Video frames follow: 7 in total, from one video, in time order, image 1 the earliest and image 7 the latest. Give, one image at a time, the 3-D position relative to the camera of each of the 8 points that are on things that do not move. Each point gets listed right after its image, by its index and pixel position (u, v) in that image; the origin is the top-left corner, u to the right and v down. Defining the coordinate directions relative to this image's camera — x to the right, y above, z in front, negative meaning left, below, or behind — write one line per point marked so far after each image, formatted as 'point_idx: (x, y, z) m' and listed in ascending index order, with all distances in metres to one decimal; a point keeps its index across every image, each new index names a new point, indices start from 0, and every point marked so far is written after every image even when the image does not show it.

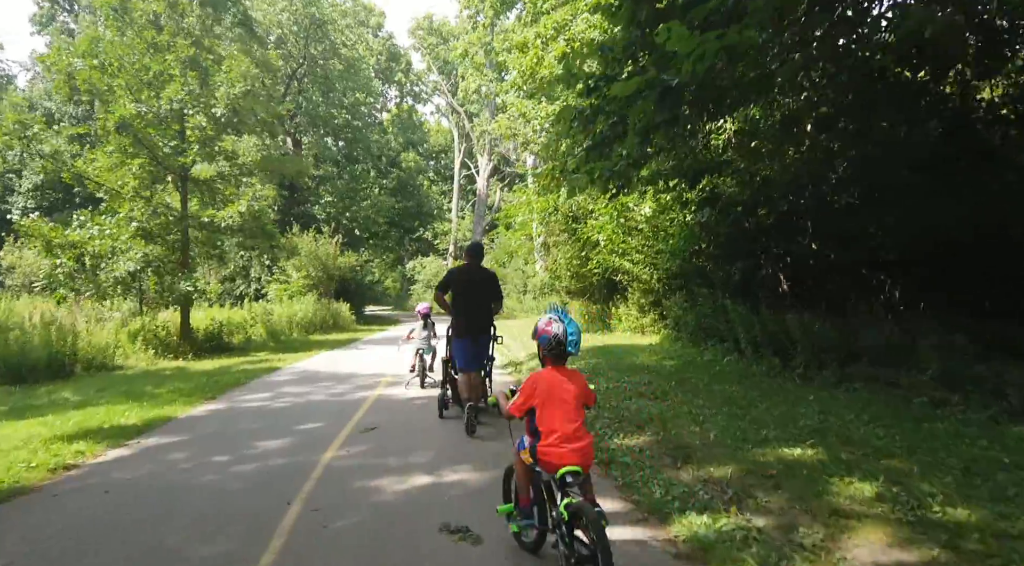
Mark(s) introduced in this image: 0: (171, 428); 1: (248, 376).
0: (-4.2, -1.8, +8.9) m
1: (-5.4, -1.9, +14.8) m
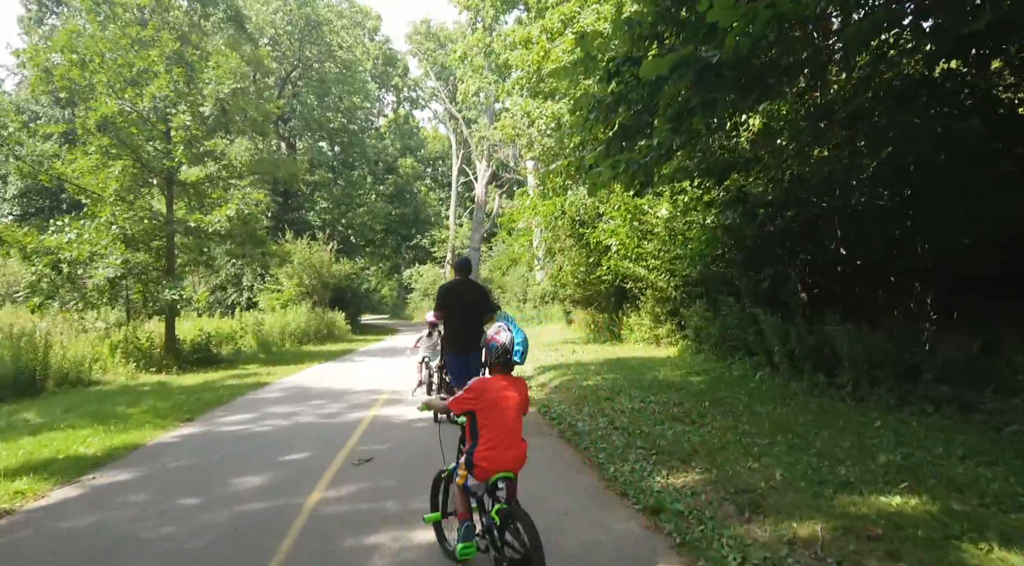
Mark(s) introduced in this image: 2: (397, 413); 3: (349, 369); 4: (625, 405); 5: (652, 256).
0: (-4.0, -1.9, +7.7) m
1: (-5.3, -2.1, +13.6) m
2: (-1.7, -1.9, +10.5) m
3: (-4.0, -2.1, +17.8) m
4: (+1.5, -1.6, +9.3) m
5: (+3.1, +0.6, +15.7) m
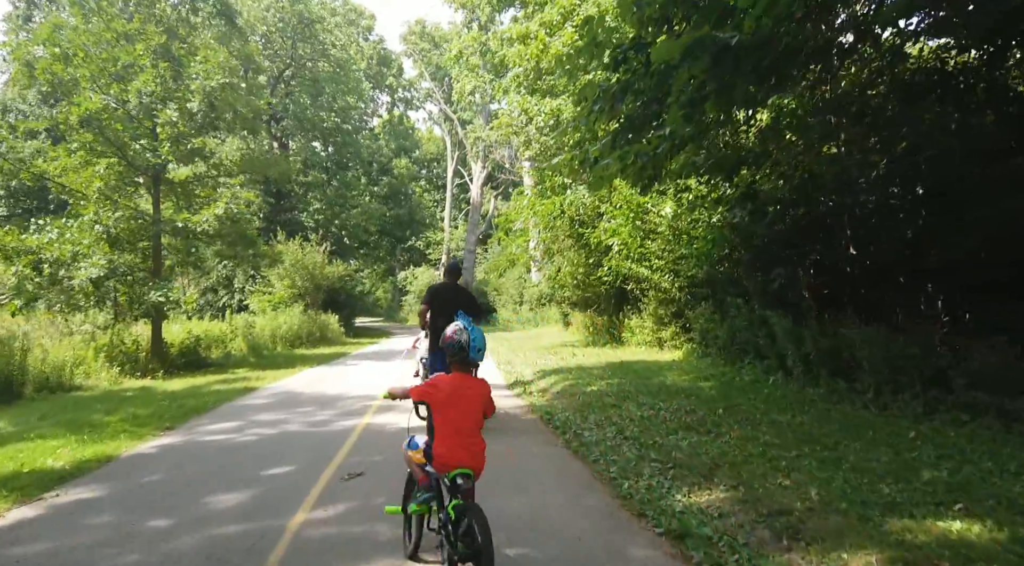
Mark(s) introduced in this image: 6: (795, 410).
0: (-4.0, -1.9, +7.1) m
1: (-5.3, -2.1, +13.0) m
2: (-1.7, -1.9, +9.9) m
3: (-4.1, -2.2, +17.2) m
4: (+1.5, -1.6, +8.8) m
5: (+3.1, +0.6, +15.2) m
6: (+3.3, -1.5, +8.3) m
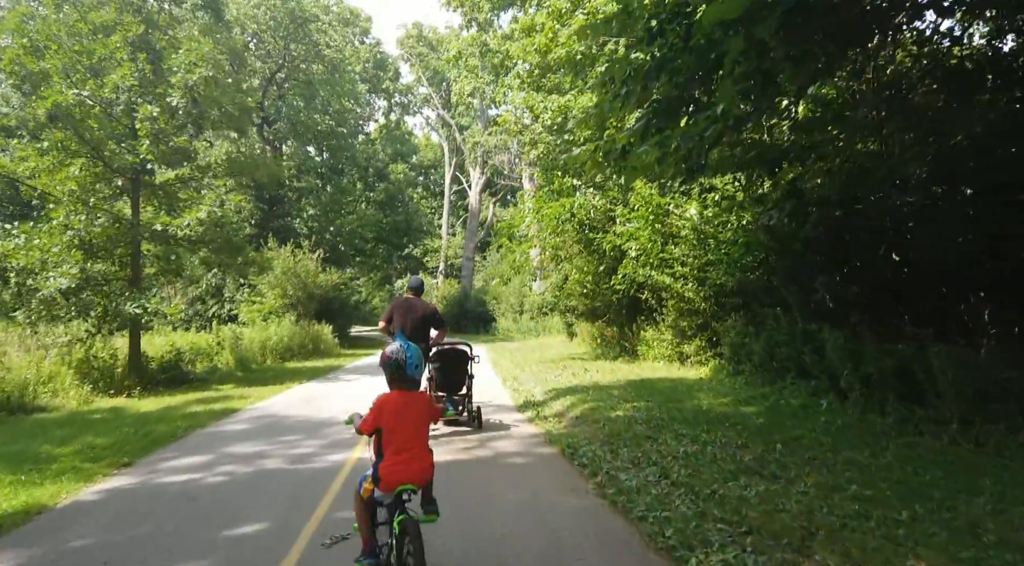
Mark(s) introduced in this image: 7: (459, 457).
0: (-3.8, -2.0, +5.7) m
1: (-5.1, -2.2, +11.6) m
2: (-1.5, -2.0, +8.5) m
3: (-3.9, -2.4, +15.8) m
4: (+1.7, -1.7, +7.4) m
5: (+3.2, +0.4, +13.8) m
6: (+3.5, -1.6, +7.0) m
7: (-0.6, -1.9, +8.0) m
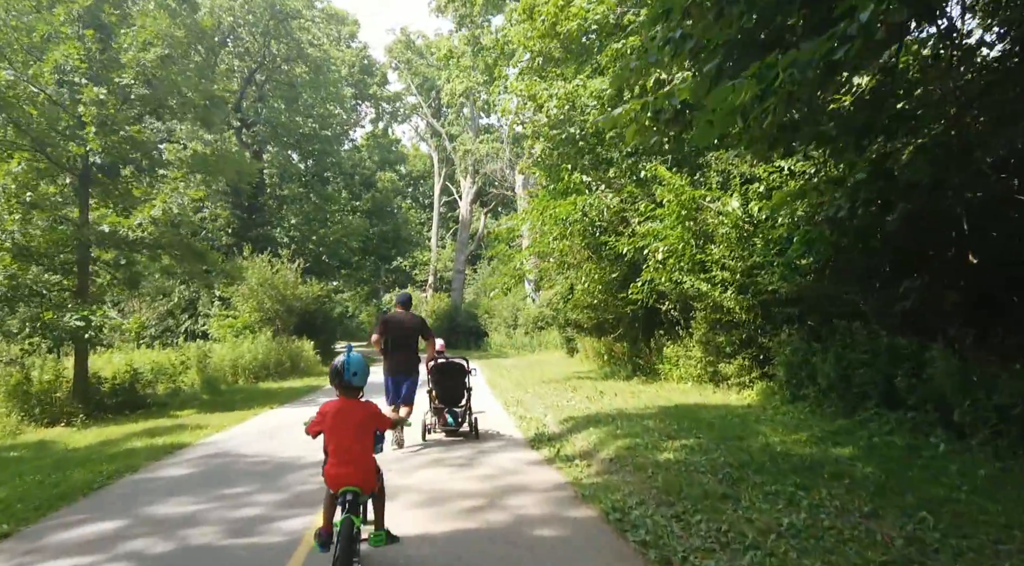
0: (-3.6, -1.9, +3.4) m
1: (-5.0, -2.3, +9.3) m
2: (-1.3, -2.0, +6.3) m
3: (-3.8, -2.6, +13.5) m
4: (+1.9, -1.7, +5.2) m
5: (+3.3, +0.3, +11.7) m
6: (+3.7, -1.6, +4.8) m
7: (-0.4, -1.9, +5.8) m
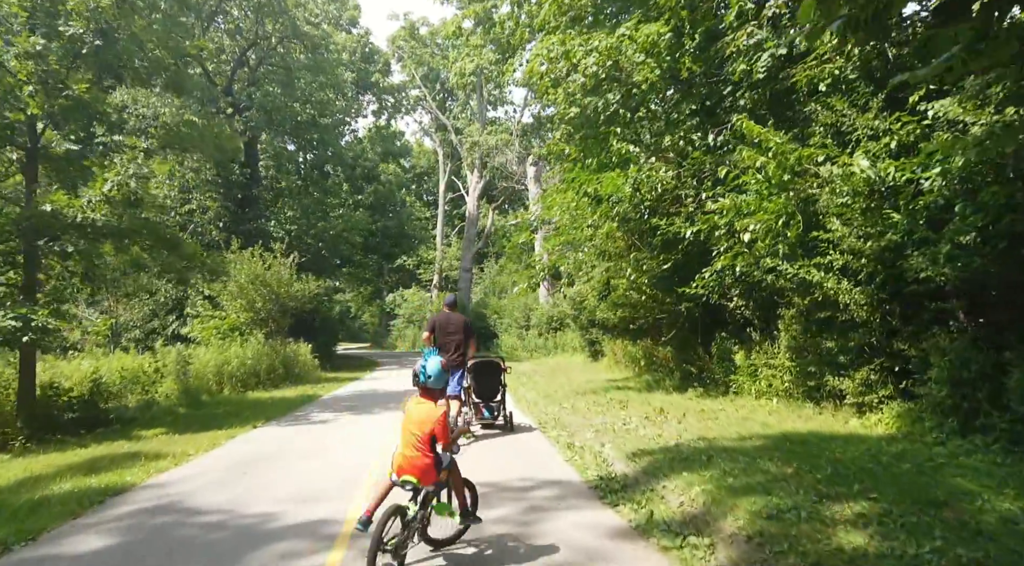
0: (-3.1, -1.8, +0.7) m
1: (-4.4, -2.2, +6.6) m
2: (-0.8, -1.9, +3.6) m
3: (-3.2, -2.4, +10.8) m
4: (+2.4, -1.5, +2.5) m
5: (+3.9, +0.4, +9.0) m
6: (+4.2, -1.4, +2.0) m
7: (+0.2, -1.8, +3.0) m
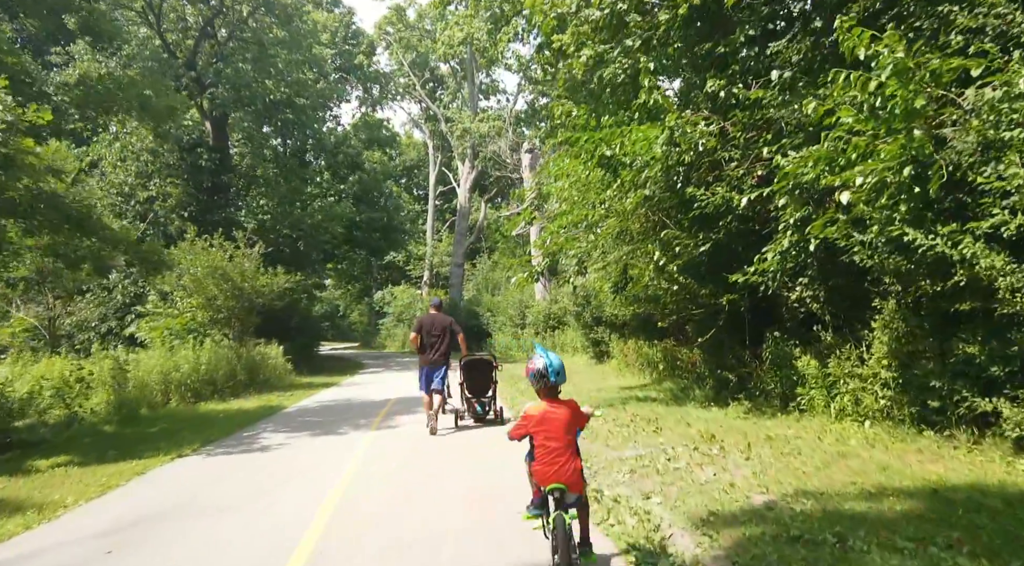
0: (-2.9, -1.7, -2.2) m
1: (-4.4, -2.0, +3.7) m
2: (-0.7, -1.7, +0.7) m
3: (-3.2, -2.3, +7.9) m
4: (+2.5, -1.4, -0.4) m
5: (+3.9, +0.6, +6.1) m
6: (+4.3, -1.2, -0.8) m
7: (+0.3, -1.6, +0.2) m
